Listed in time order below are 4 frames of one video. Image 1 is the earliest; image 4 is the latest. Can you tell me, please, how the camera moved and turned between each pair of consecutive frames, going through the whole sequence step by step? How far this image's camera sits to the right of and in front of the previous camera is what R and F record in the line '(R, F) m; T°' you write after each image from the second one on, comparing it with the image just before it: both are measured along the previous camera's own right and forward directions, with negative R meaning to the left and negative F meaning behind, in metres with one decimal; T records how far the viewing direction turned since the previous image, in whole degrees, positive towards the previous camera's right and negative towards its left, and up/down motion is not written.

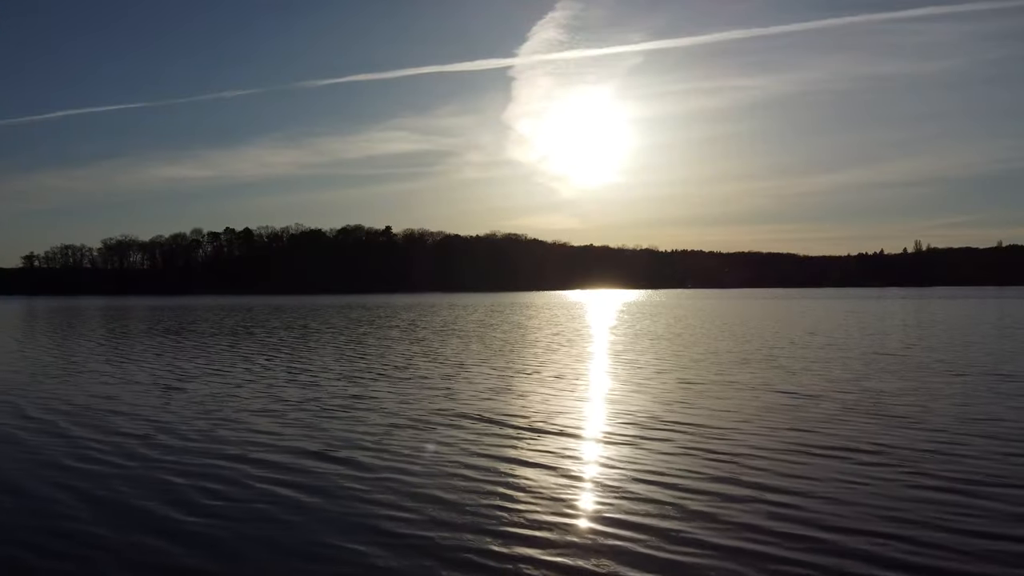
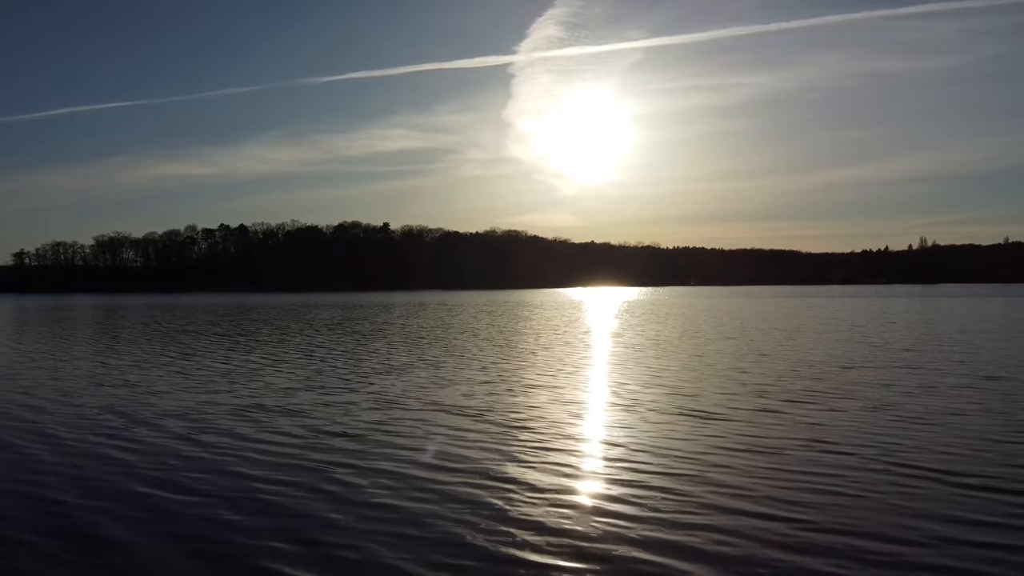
(-0.1, +1.7) m; 0°
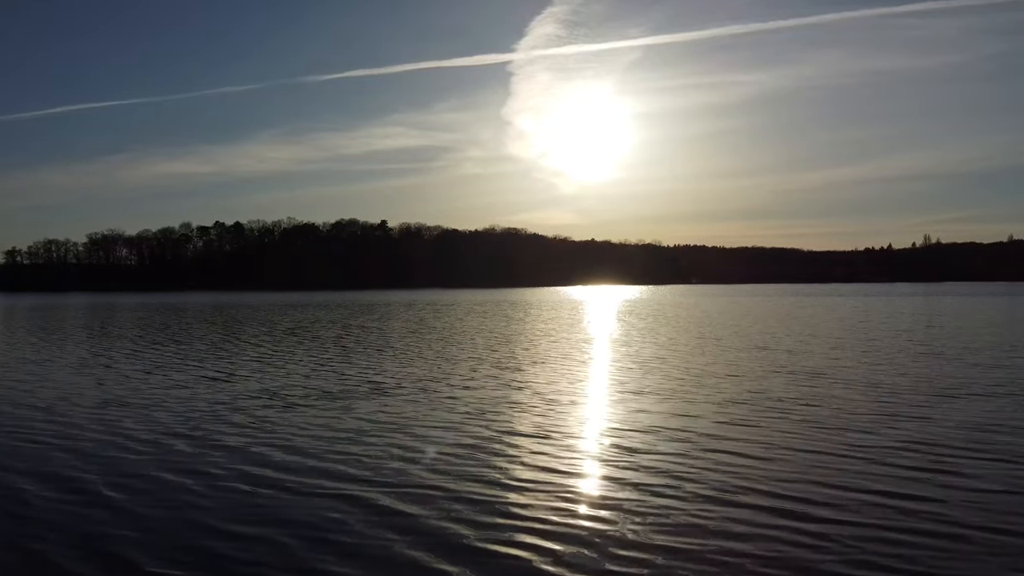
(-0.1, +1.4) m; 0°
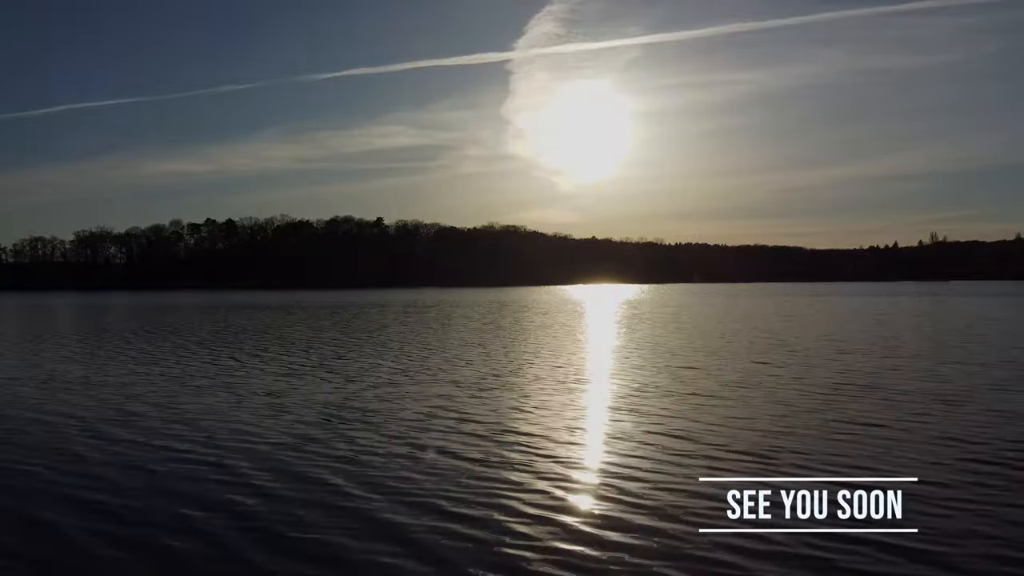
(-0.1, +2.3) m; 0°
